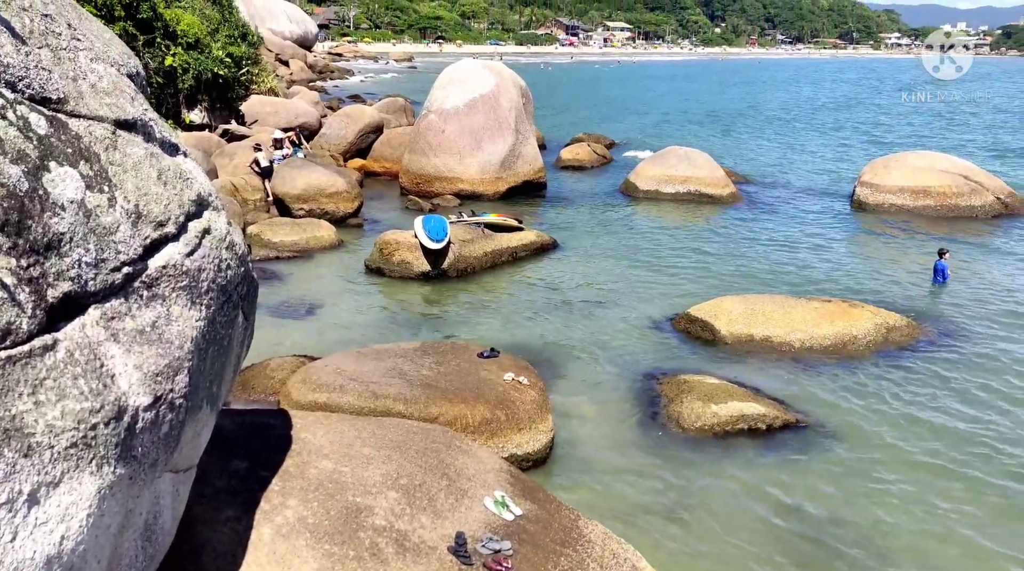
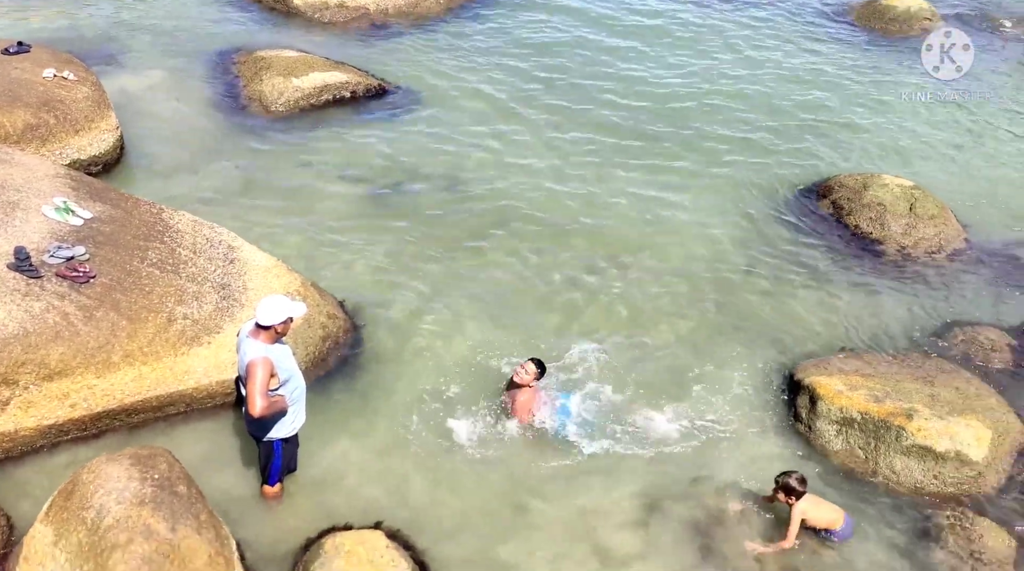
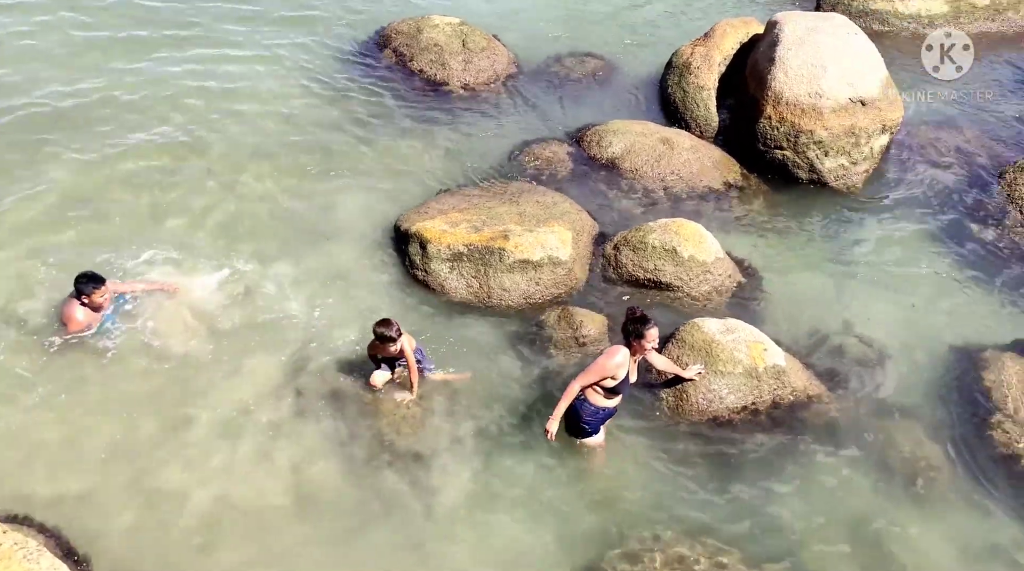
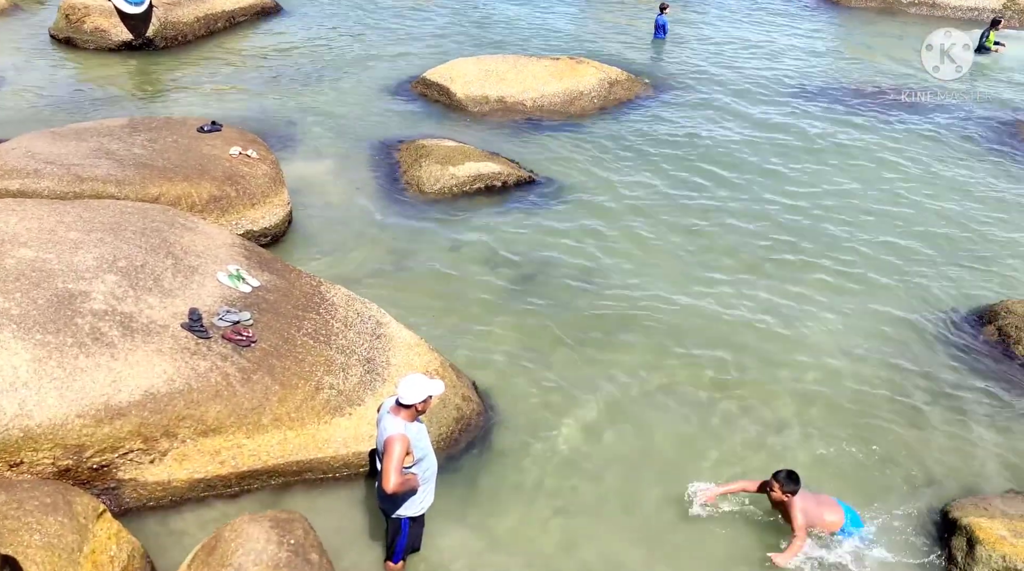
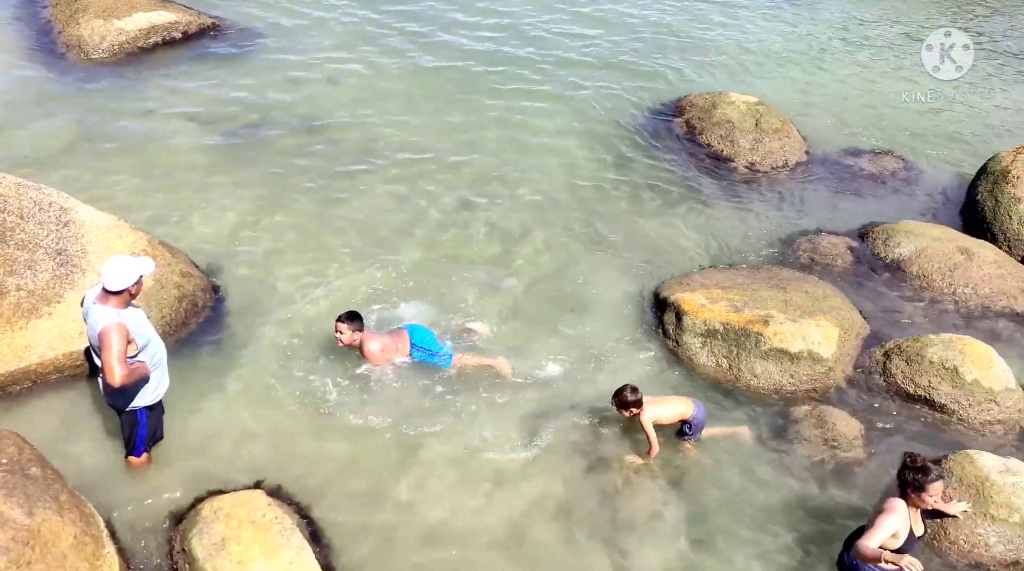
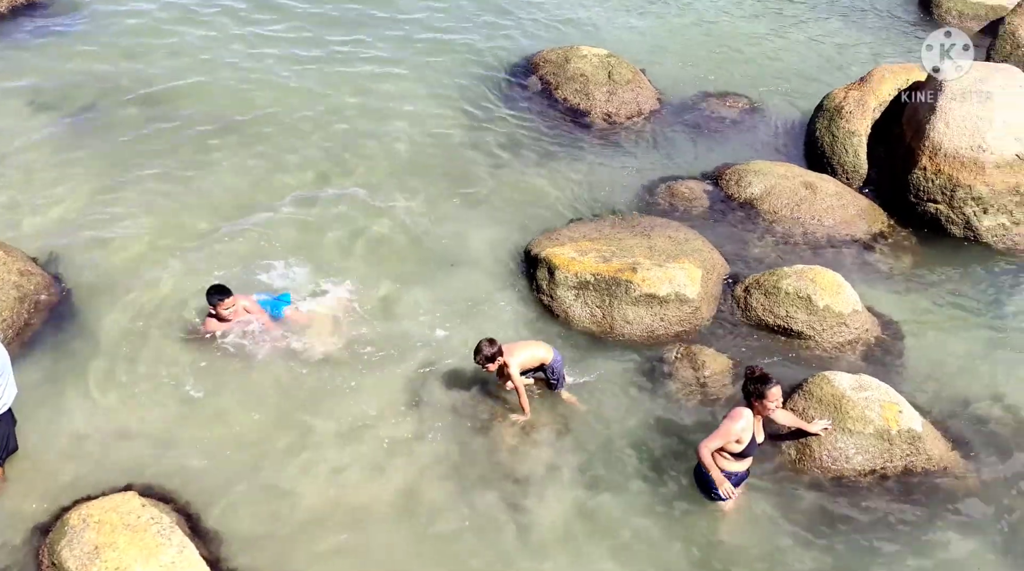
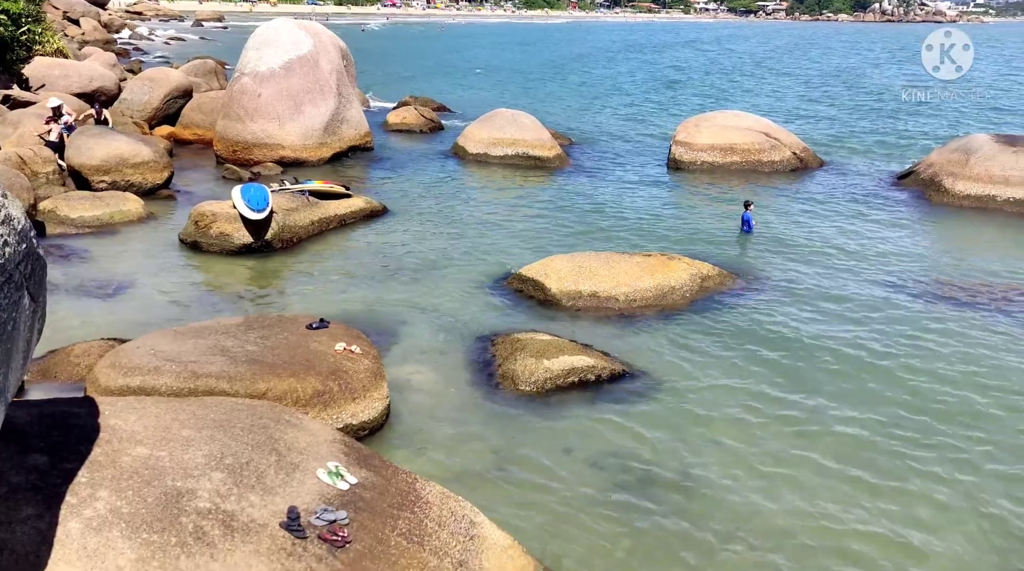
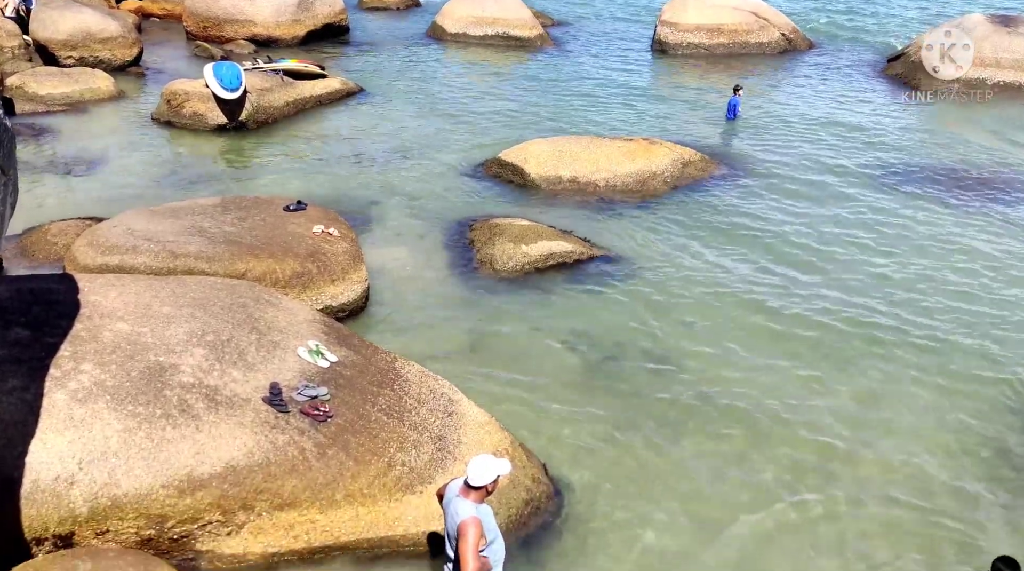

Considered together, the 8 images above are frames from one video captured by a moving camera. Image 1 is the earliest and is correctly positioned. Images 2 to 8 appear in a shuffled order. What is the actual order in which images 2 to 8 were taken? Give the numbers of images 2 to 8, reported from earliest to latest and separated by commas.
7, 8, 4, 2, 5, 6, 3
